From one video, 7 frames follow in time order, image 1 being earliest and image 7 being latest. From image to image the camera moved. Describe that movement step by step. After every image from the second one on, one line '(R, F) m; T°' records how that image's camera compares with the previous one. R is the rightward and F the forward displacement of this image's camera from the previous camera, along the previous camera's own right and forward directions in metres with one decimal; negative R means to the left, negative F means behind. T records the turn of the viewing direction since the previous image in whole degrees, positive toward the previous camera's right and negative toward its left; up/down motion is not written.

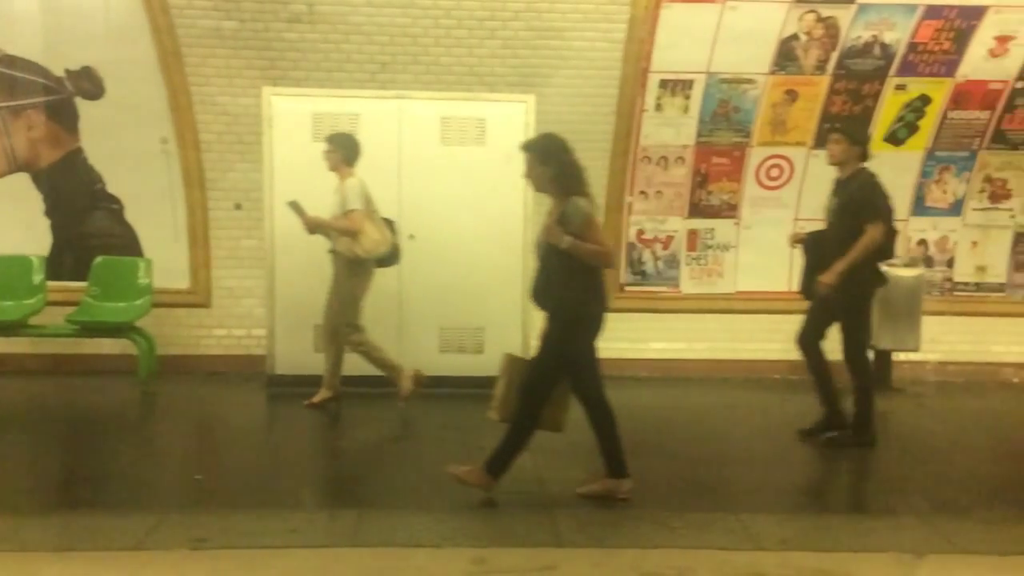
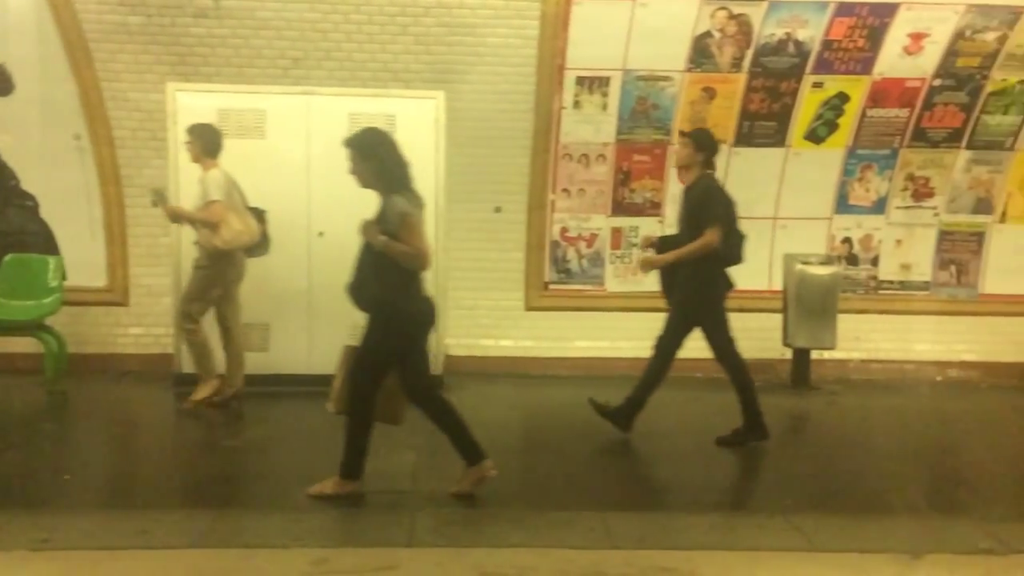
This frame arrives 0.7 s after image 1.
(+0.6, 0.0) m; +1°
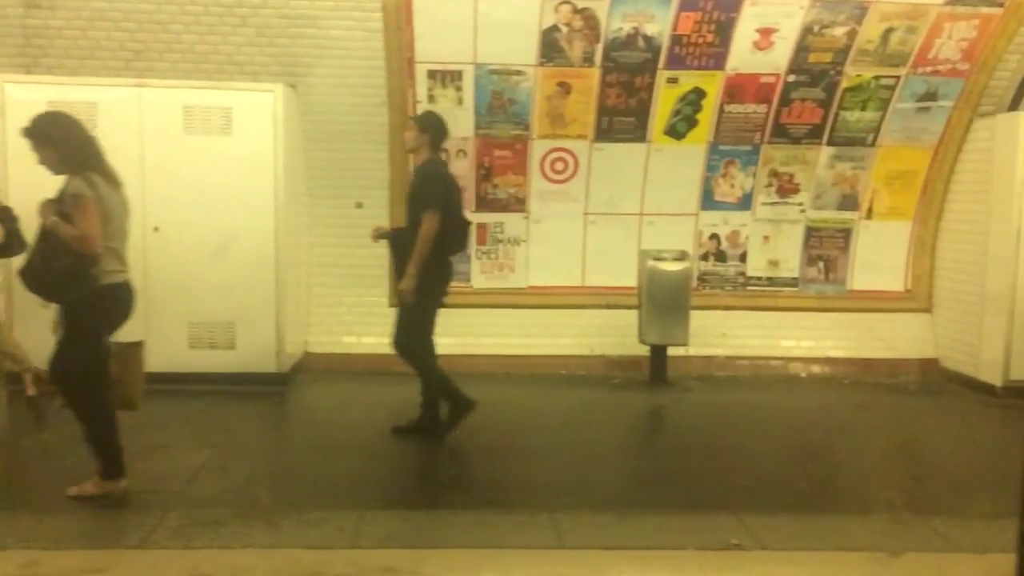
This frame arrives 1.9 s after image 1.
(+1.1, +0.1) m; +1°
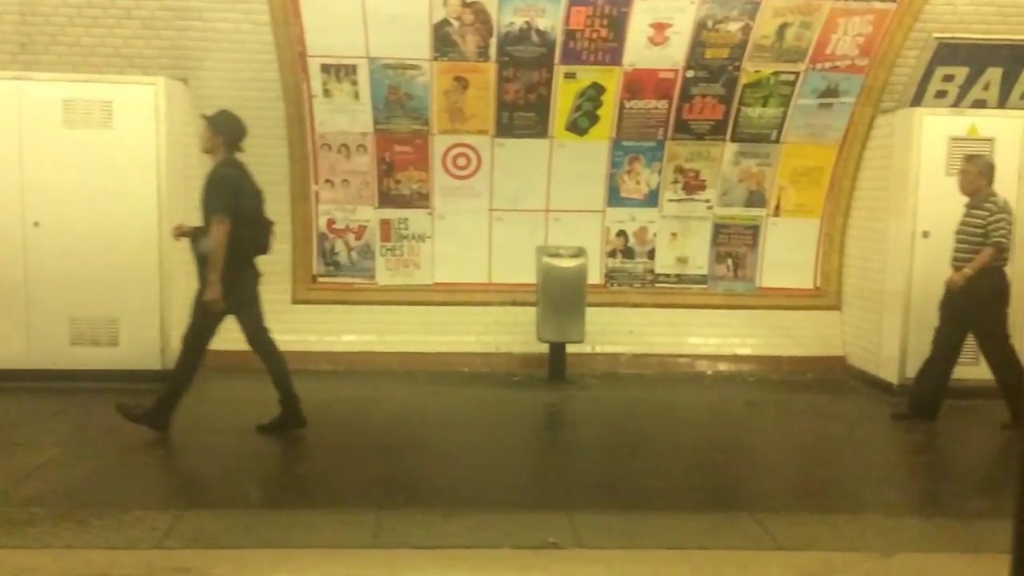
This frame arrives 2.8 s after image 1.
(+0.8, +0.1) m; +1°
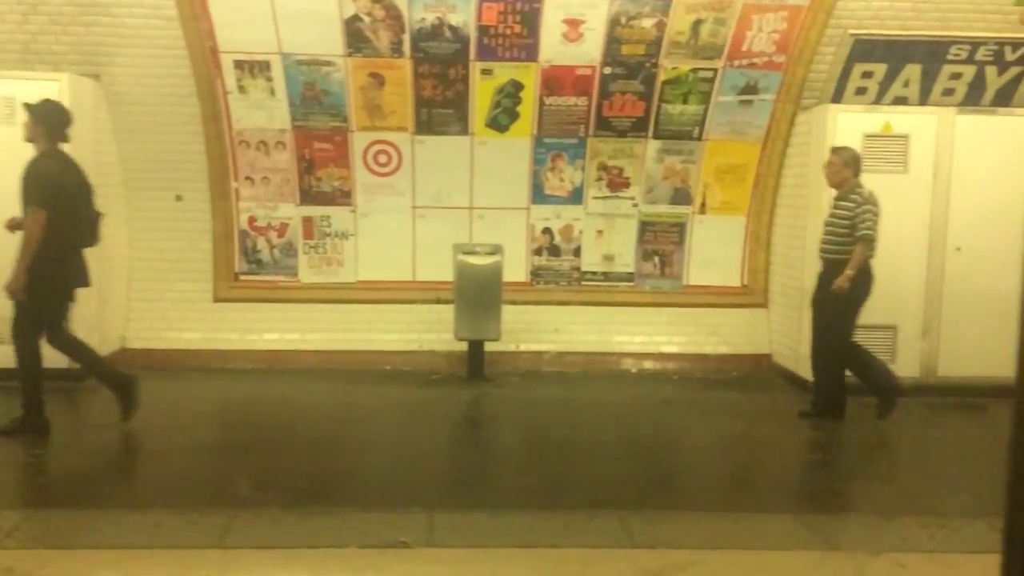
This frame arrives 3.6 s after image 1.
(+0.6, 0.0) m; 0°
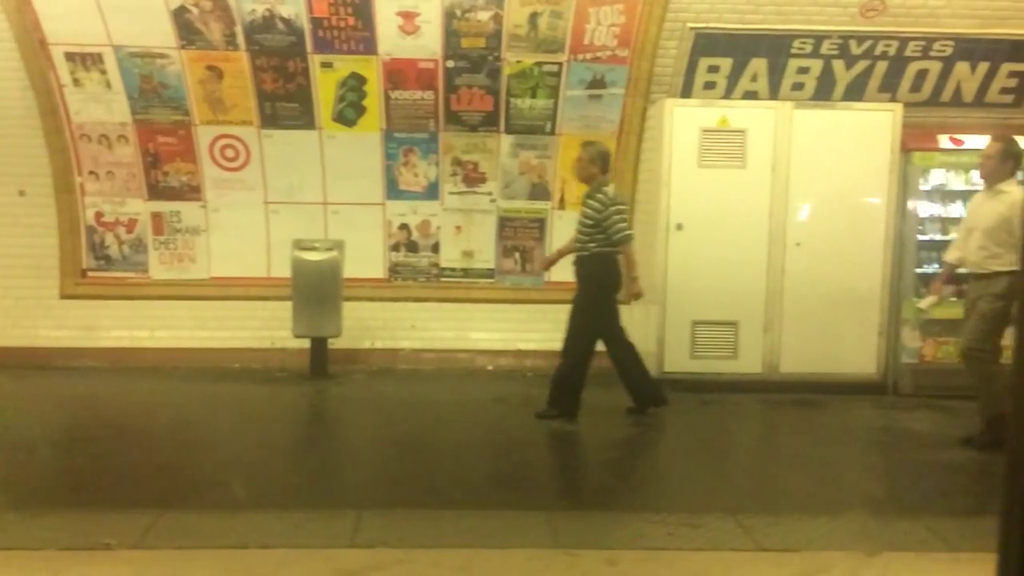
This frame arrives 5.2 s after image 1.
(+1.2, +0.1) m; +1°
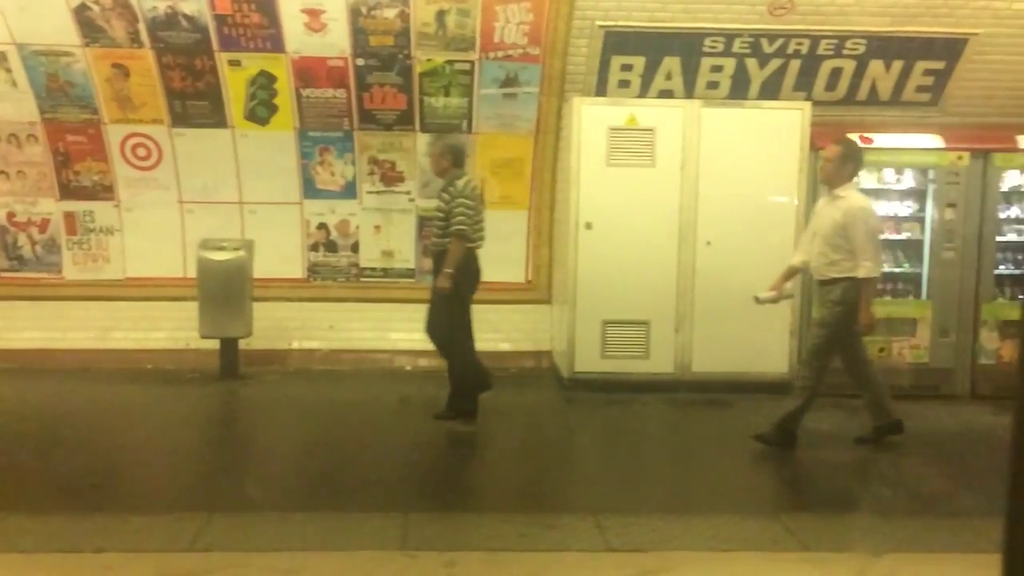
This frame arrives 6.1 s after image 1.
(+0.7, +0.1) m; +1°
